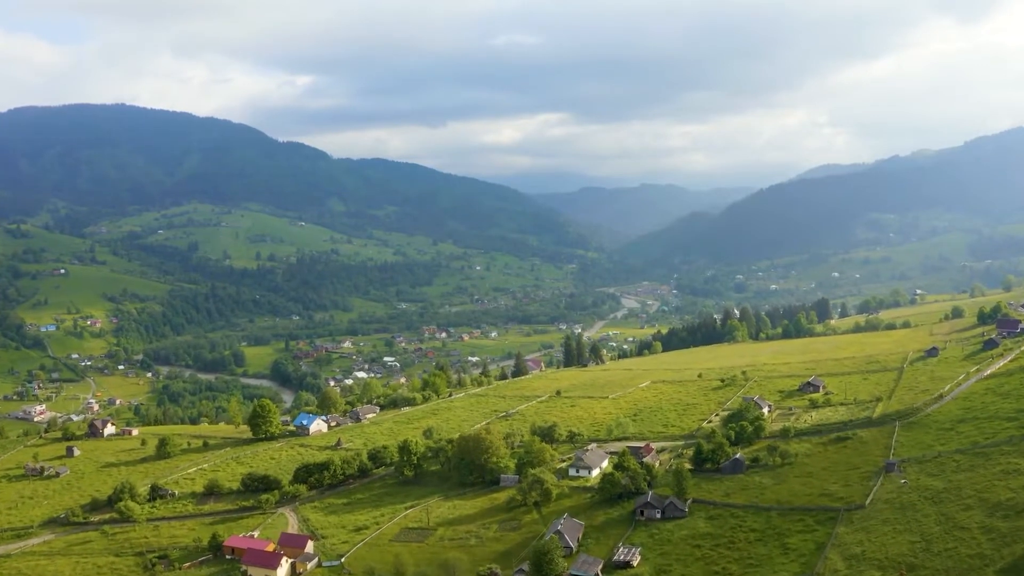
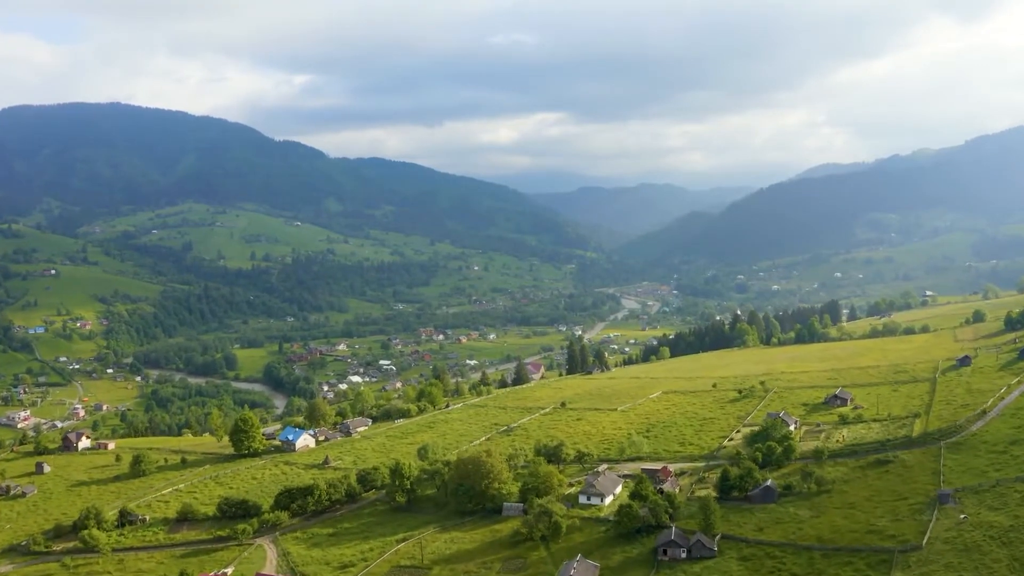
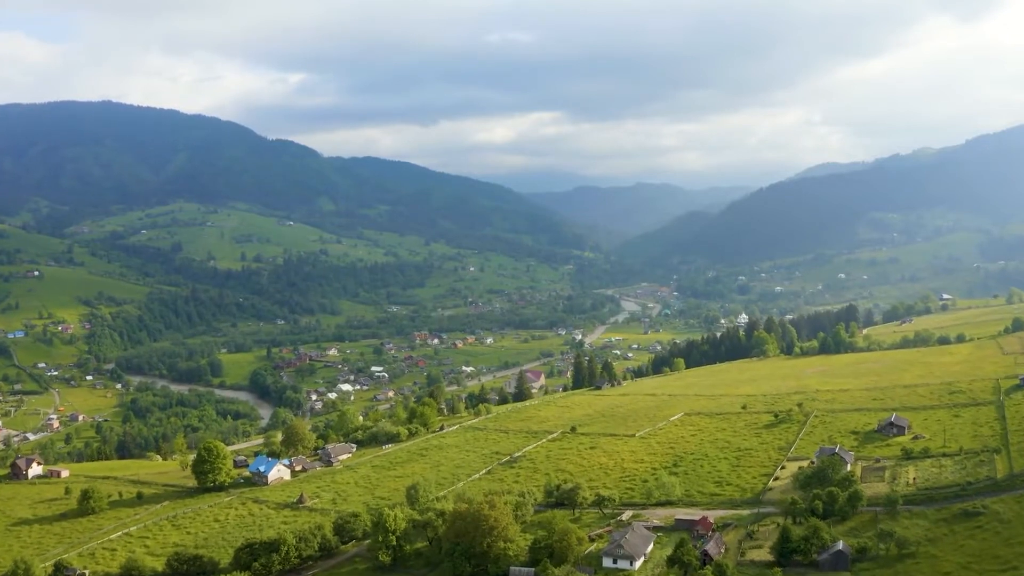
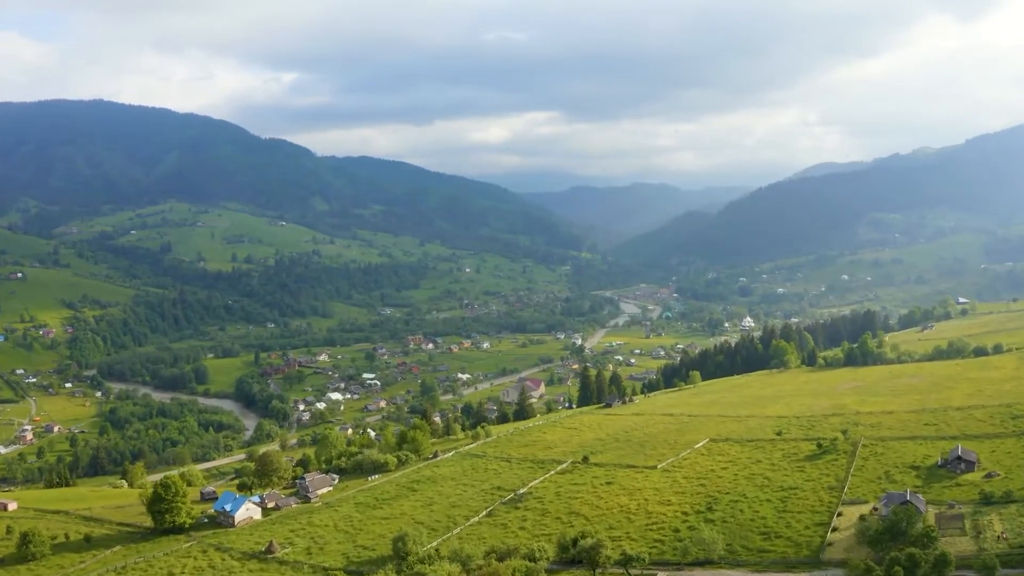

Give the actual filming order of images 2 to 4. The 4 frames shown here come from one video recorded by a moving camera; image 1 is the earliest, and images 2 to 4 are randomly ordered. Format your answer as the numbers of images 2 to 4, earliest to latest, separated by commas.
2, 3, 4
